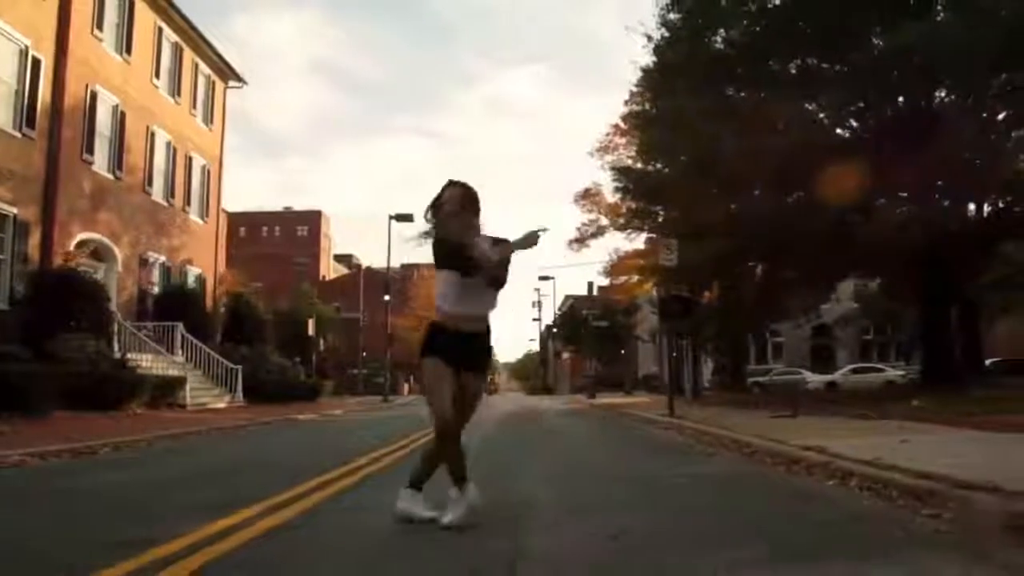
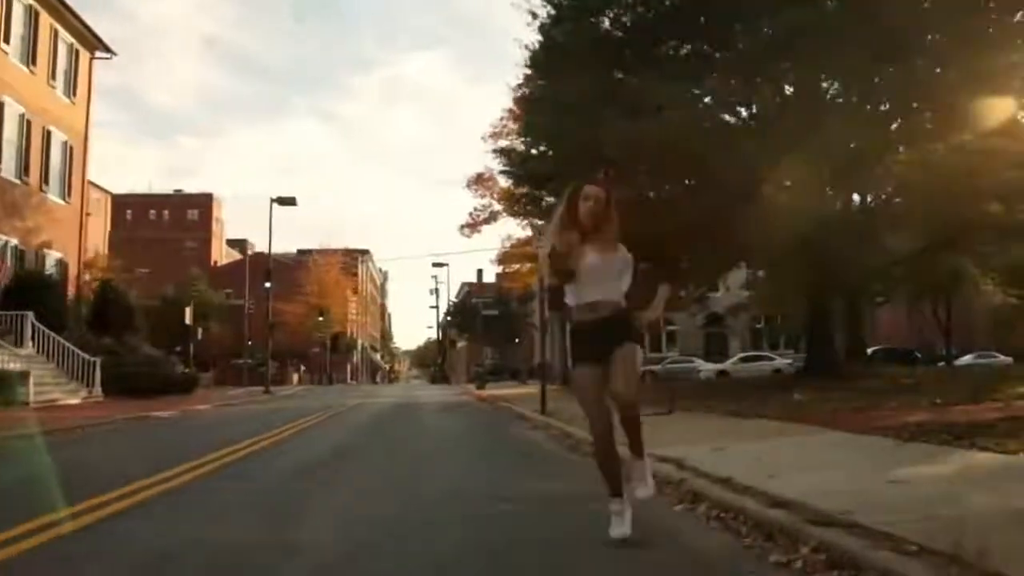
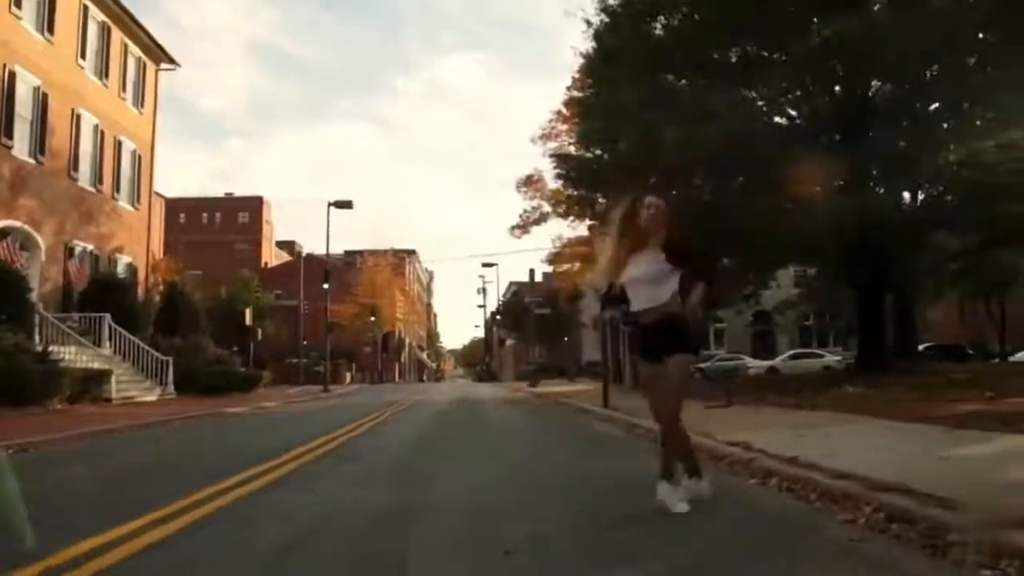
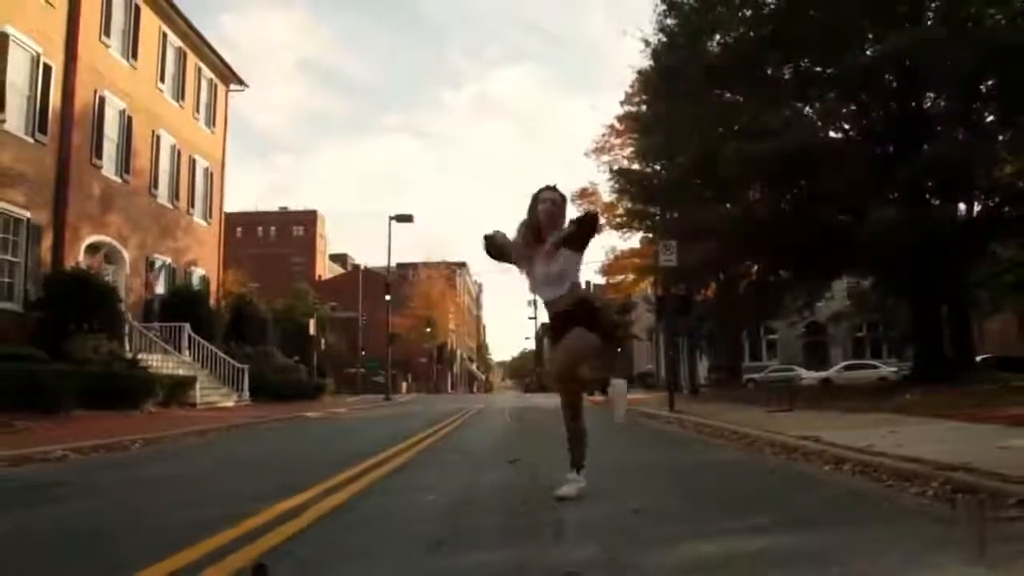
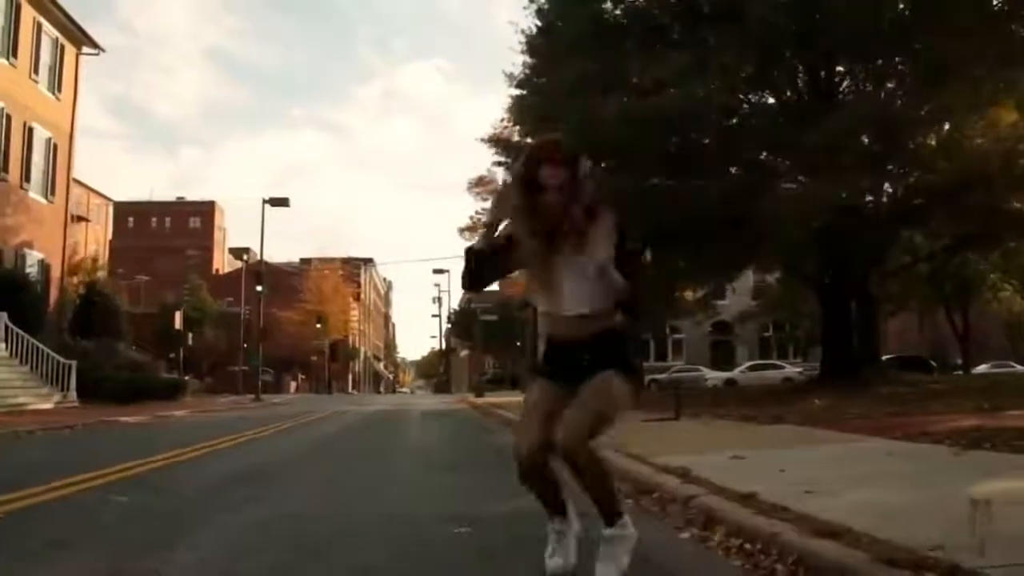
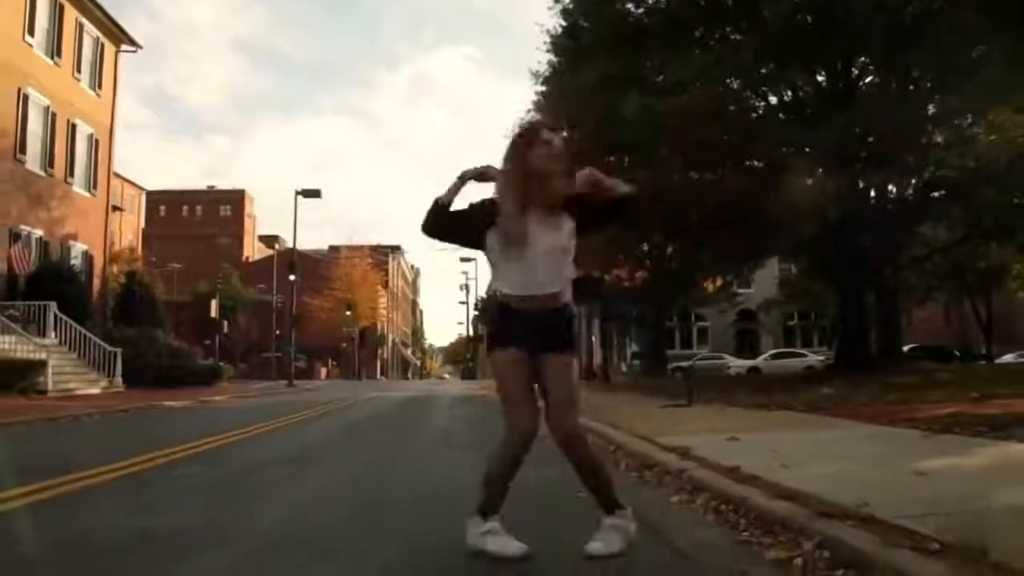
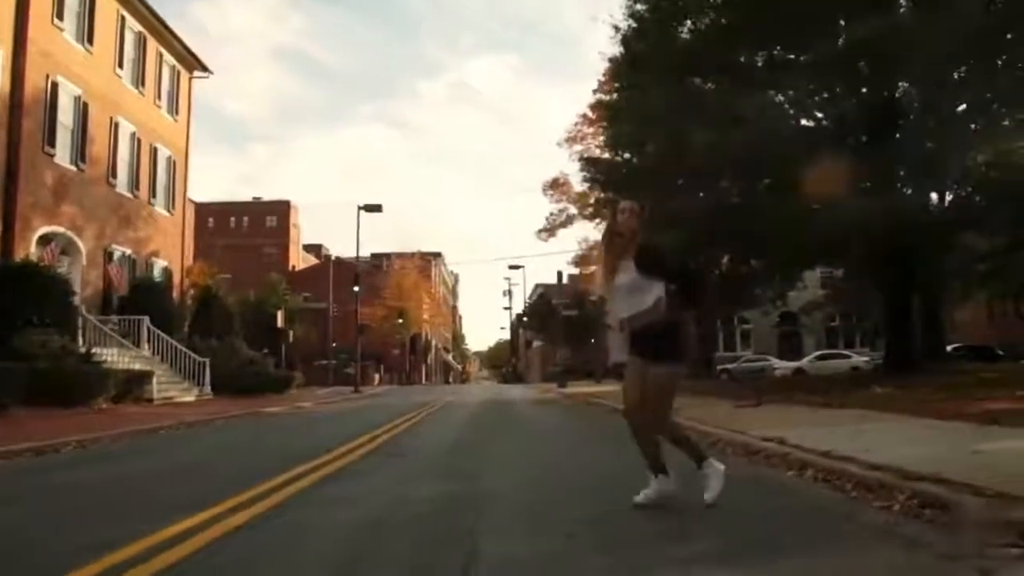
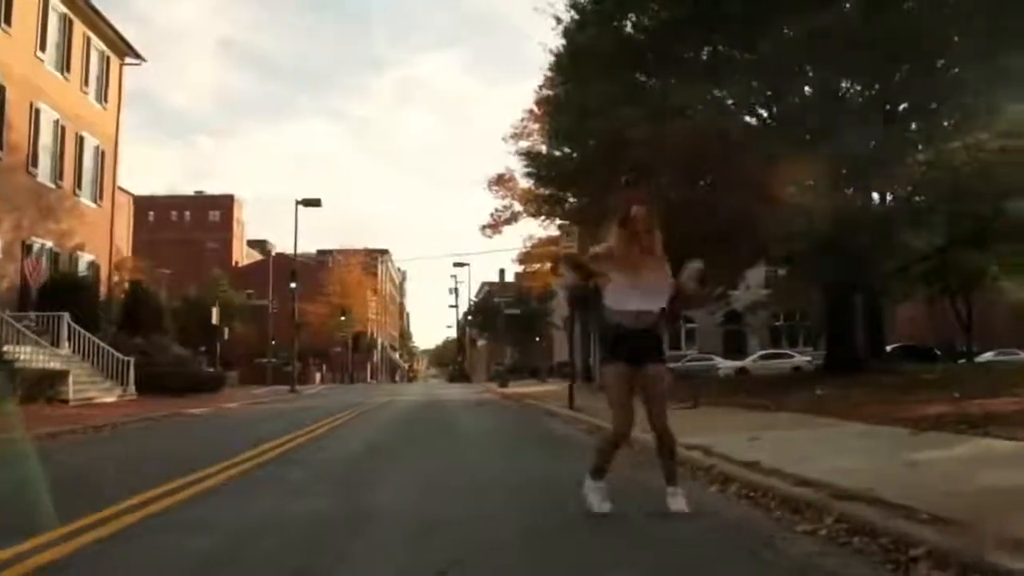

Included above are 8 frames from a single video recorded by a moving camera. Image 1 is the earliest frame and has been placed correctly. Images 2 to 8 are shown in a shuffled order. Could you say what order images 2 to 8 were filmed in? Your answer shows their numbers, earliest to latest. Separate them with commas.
4, 7, 3, 8, 2, 5, 6
